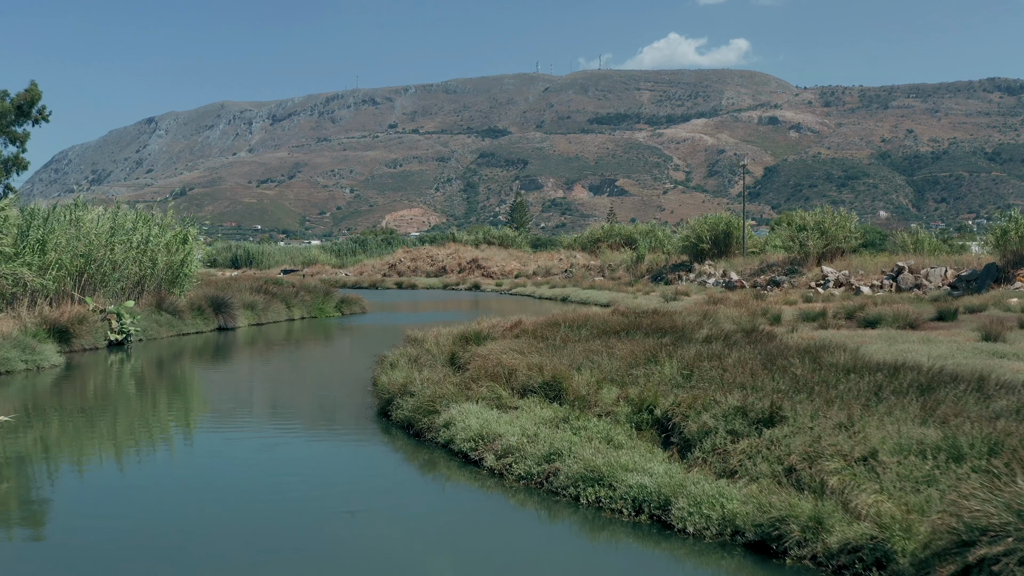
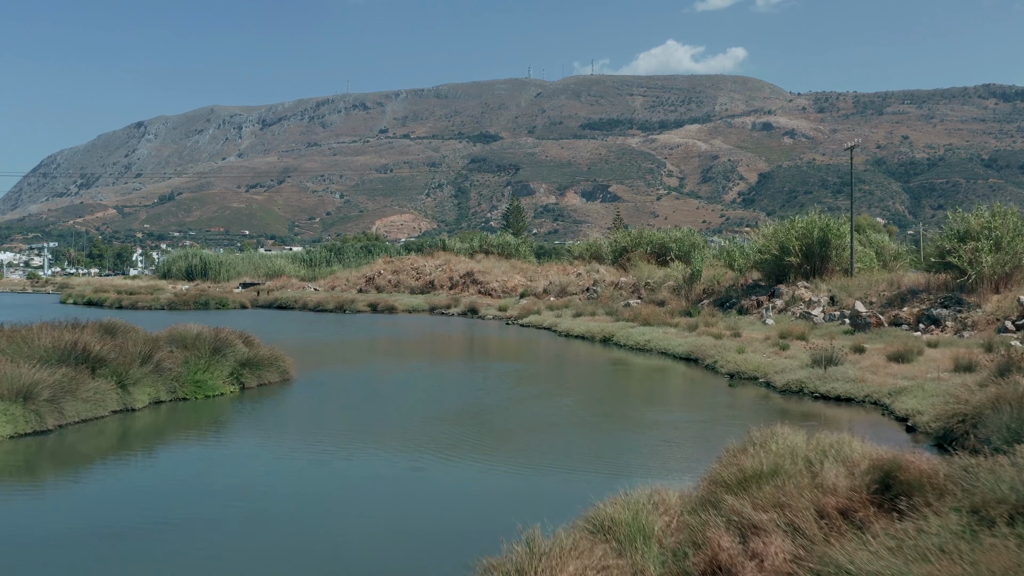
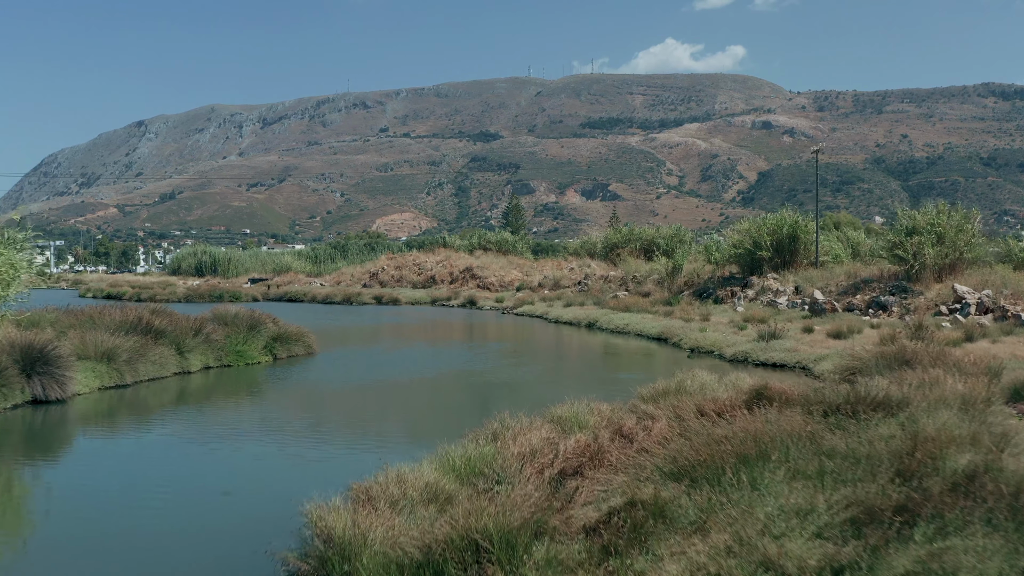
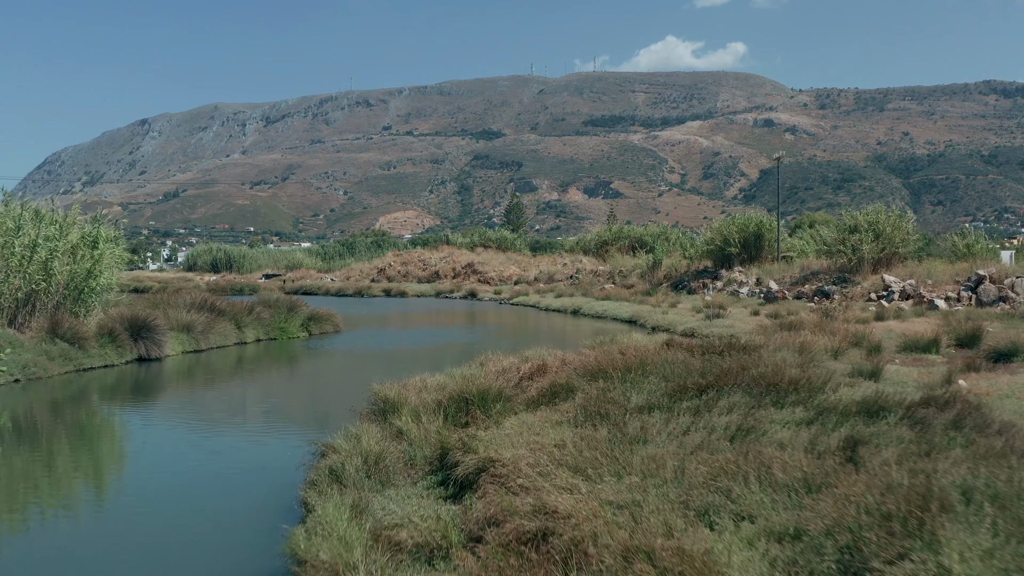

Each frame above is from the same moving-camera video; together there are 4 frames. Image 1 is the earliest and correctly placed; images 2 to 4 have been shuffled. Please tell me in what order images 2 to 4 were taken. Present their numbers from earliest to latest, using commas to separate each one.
4, 3, 2
